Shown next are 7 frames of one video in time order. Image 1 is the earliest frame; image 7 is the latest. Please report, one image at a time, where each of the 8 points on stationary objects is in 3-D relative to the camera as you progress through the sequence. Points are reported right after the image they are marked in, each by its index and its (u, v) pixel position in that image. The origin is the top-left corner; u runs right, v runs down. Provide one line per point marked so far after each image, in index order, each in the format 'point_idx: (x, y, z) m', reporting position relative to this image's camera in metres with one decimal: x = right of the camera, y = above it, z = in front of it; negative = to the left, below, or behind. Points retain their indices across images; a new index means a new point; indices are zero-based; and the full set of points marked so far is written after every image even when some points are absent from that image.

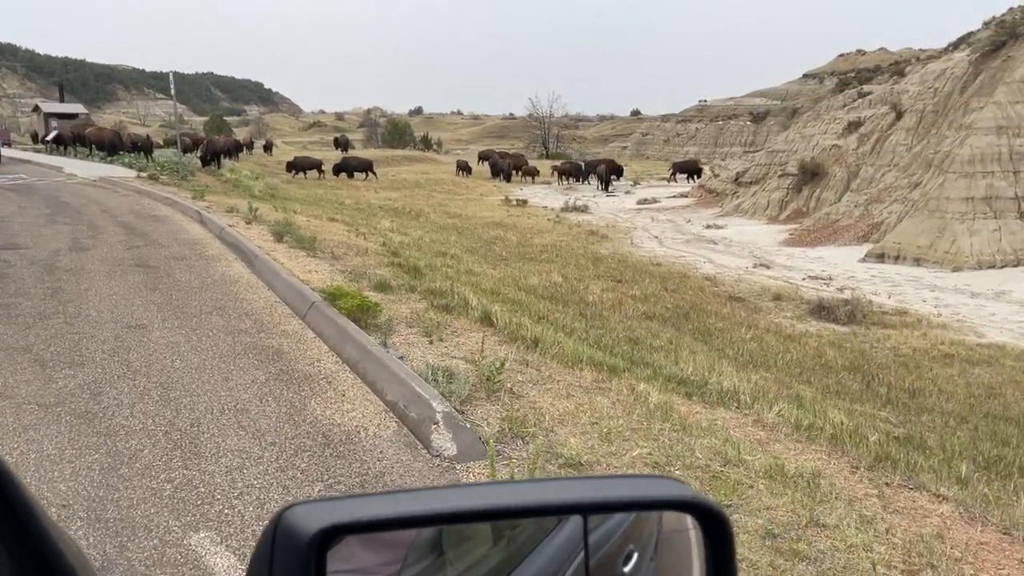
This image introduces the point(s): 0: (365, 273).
0: (-2.0, +0.2, +11.2) m
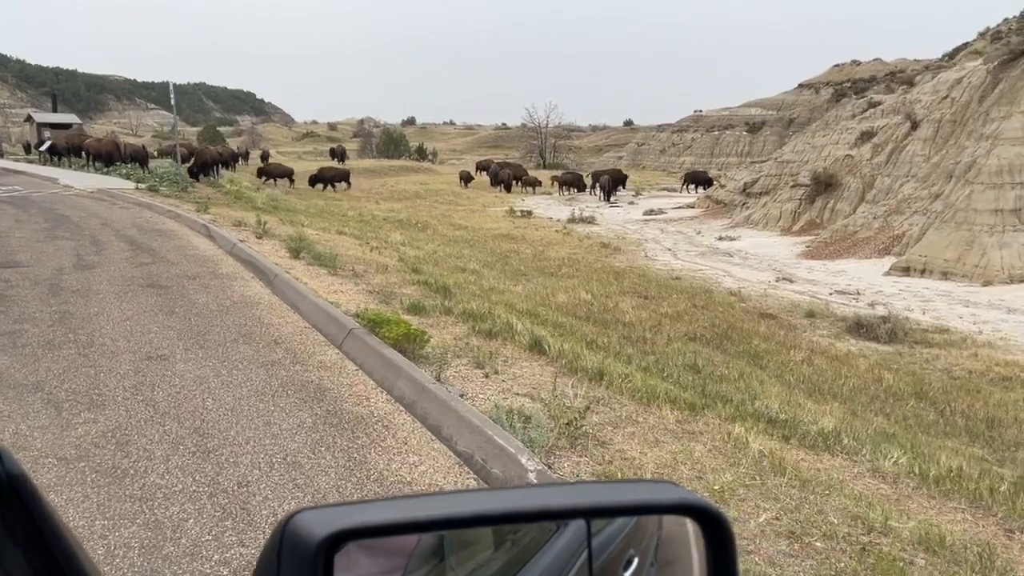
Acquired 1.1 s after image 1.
0: (-1.6, -0.1, +10.5) m
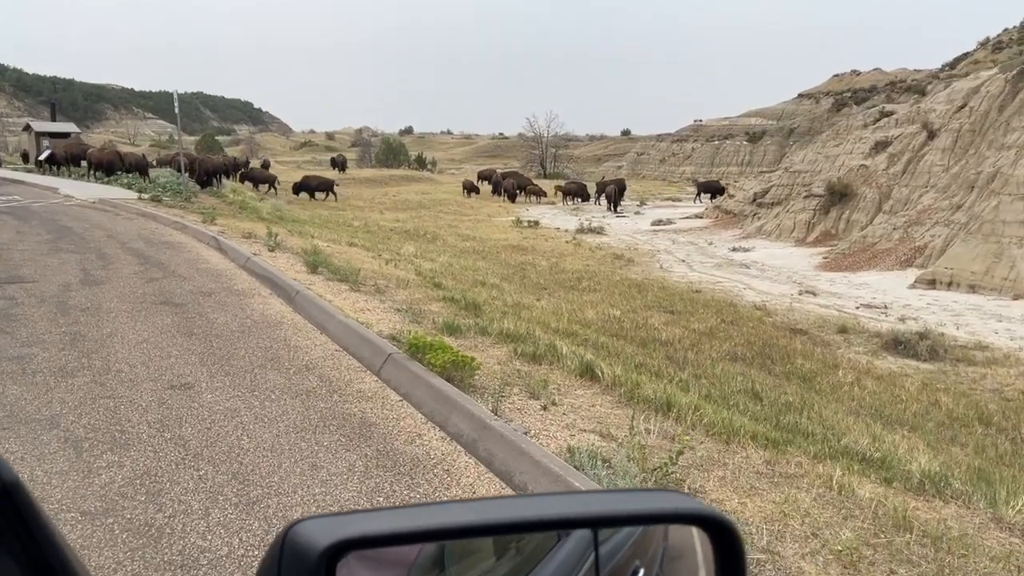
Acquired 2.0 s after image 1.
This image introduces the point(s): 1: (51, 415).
0: (-1.1, -0.3, +9.9) m
1: (-3.2, -0.9, +5.7) m
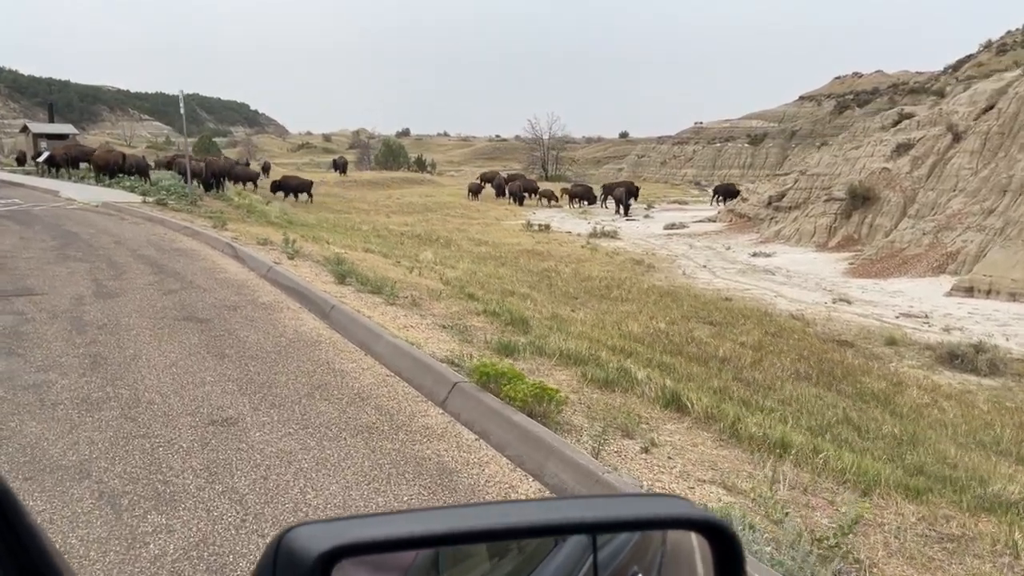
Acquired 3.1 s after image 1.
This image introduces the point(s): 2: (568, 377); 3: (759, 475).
0: (-0.5, -0.5, +9.1) m
1: (-2.6, -1.0, +4.9) m
2: (+0.5, -0.8, +7.1) m
3: (+1.5, -1.1, +4.9) m
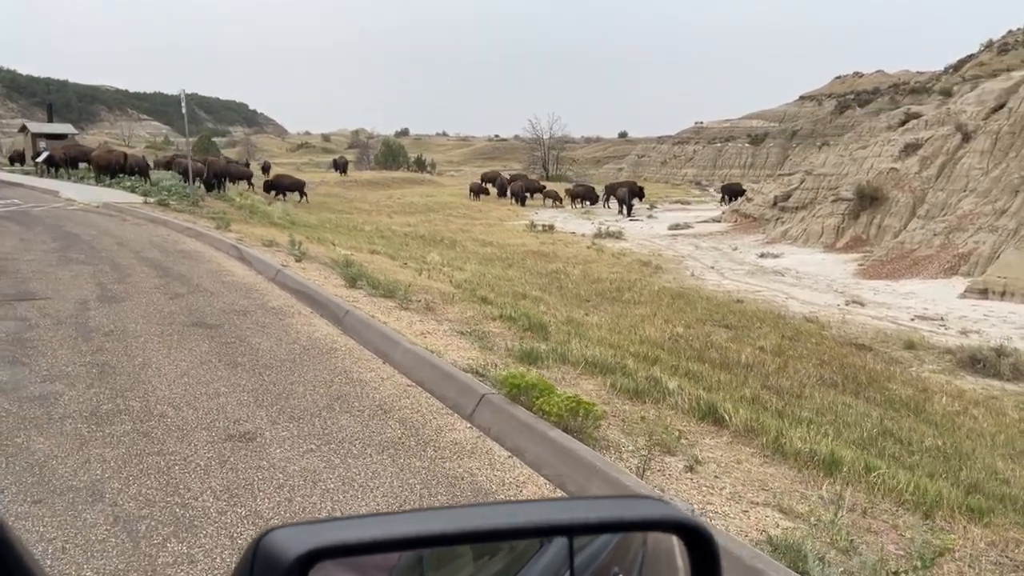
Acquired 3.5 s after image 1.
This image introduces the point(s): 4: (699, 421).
0: (-0.3, -0.5, +8.9) m
1: (-2.4, -1.1, +4.6) m
2: (+0.7, -0.8, +6.8) m
3: (+1.7, -1.2, +4.6) m
4: (+1.4, -1.0, +6.0) m
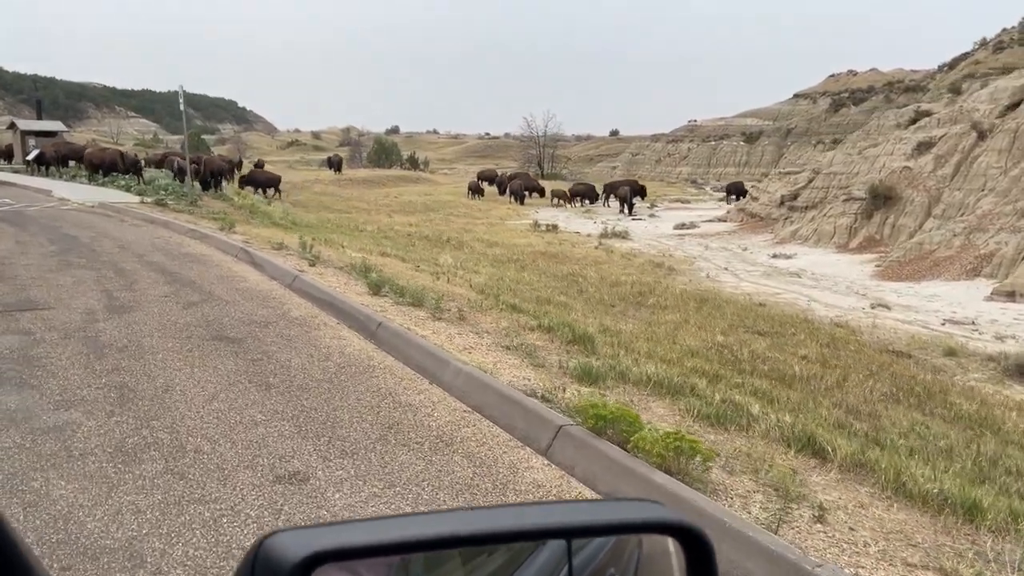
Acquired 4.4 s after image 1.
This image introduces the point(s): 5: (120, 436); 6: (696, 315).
0: (+0.2, -0.6, +8.2) m
1: (-1.9, -1.2, +3.9) m
2: (+1.2, -0.9, +6.1) m
3: (+2.2, -1.3, +3.9) m
4: (+1.9, -1.1, +5.4) m
5: (-2.6, -1.0, +5.3) m
6: (+3.3, -0.5, +14.4) m
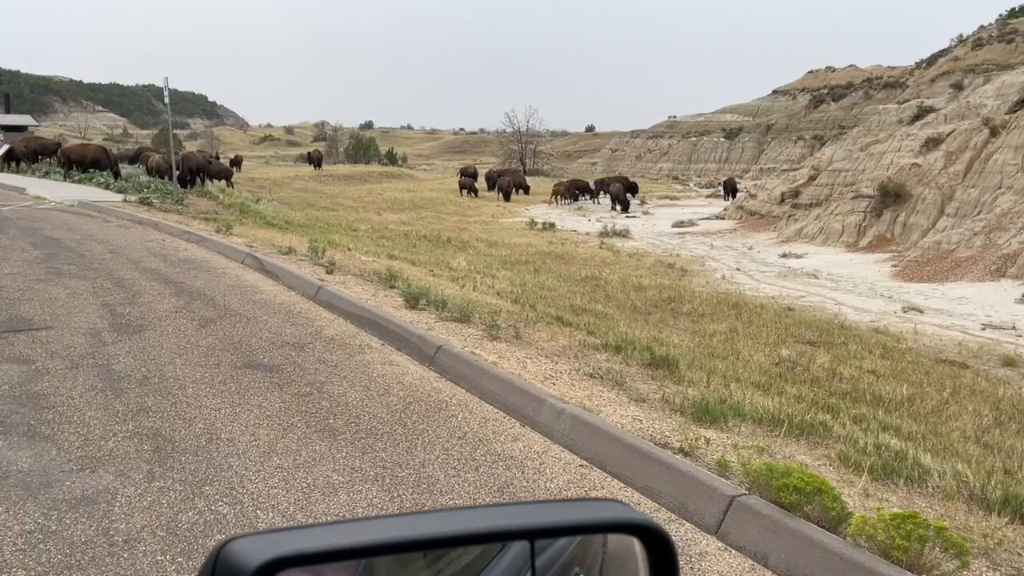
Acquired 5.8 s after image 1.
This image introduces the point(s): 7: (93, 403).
0: (+0.9, -0.8, +7.2) m
1: (-1.0, -1.4, +2.8) m
2: (+2.0, -1.1, +5.2) m
3: (+3.1, -1.5, +3.0) m
4: (+2.7, -1.3, +4.4) m
5: (-1.8, -1.2, +4.2) m
6: (+3.8, -0.6, +13.5) m
7: (-3.1, -0.8, +6.0) m
